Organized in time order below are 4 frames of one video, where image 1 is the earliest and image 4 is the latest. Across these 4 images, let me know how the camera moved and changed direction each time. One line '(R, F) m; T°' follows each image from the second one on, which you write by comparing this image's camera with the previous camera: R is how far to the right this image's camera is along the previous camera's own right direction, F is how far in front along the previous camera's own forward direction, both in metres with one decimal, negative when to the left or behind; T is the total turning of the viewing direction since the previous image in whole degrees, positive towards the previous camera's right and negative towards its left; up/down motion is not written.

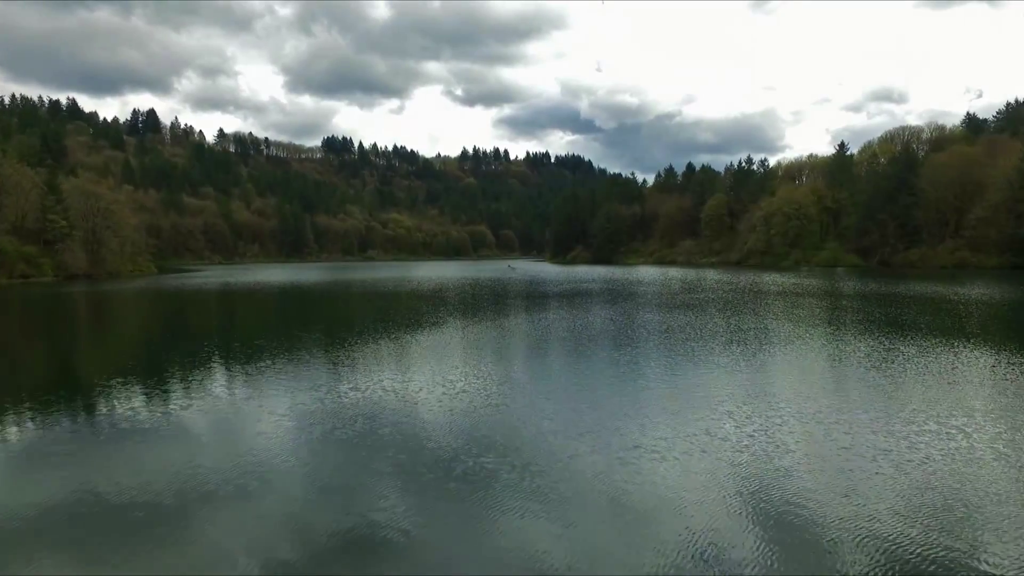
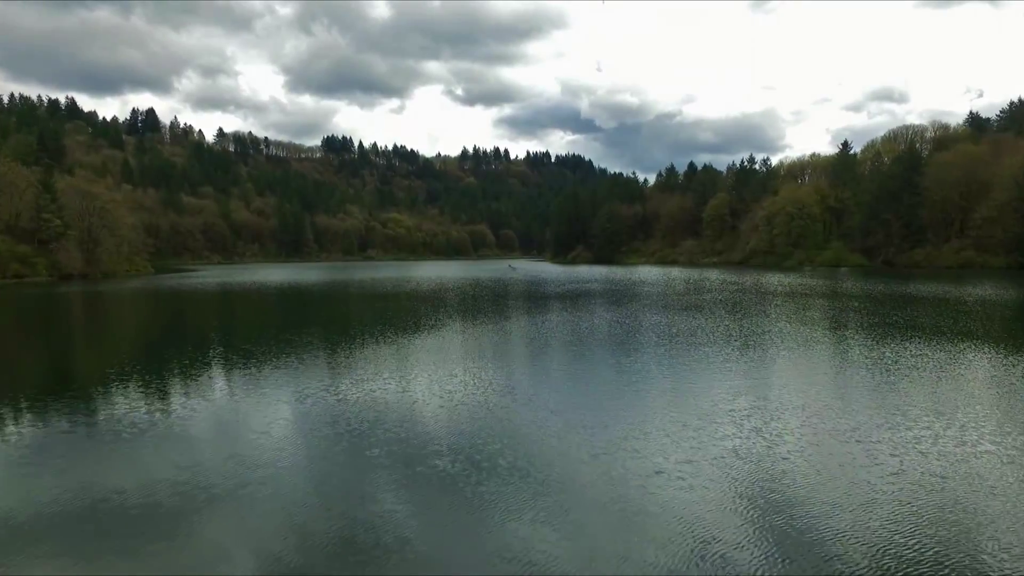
(0.0, +0.2) m; 0°
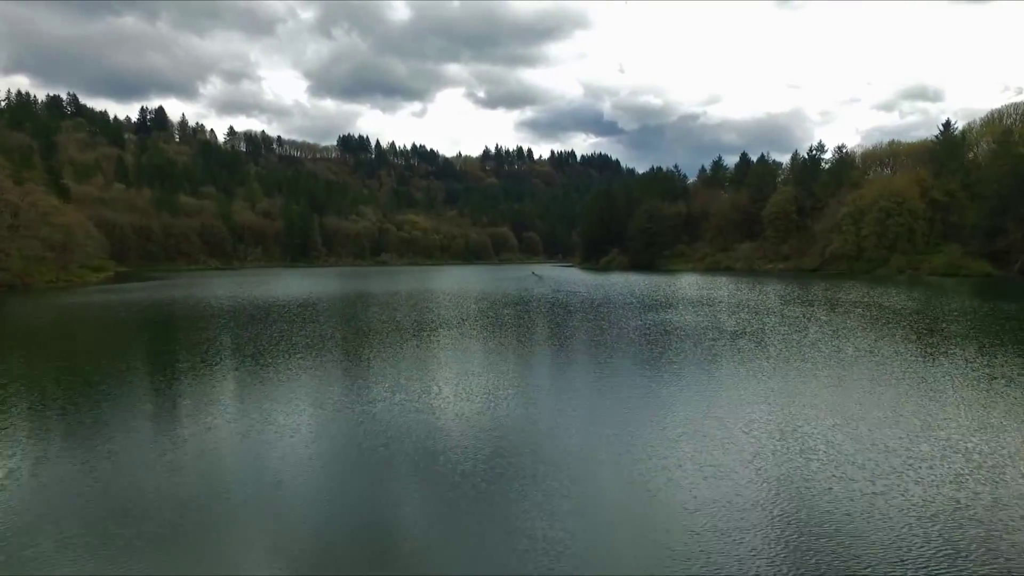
(-0.2, +4.2) m; -2°
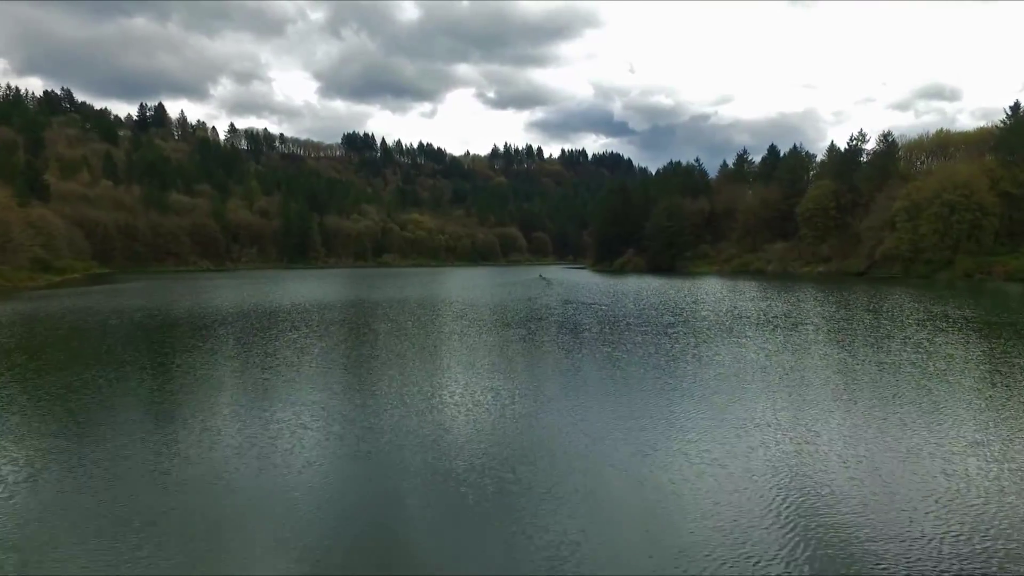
(+0.1, +2.4) m; -1°
